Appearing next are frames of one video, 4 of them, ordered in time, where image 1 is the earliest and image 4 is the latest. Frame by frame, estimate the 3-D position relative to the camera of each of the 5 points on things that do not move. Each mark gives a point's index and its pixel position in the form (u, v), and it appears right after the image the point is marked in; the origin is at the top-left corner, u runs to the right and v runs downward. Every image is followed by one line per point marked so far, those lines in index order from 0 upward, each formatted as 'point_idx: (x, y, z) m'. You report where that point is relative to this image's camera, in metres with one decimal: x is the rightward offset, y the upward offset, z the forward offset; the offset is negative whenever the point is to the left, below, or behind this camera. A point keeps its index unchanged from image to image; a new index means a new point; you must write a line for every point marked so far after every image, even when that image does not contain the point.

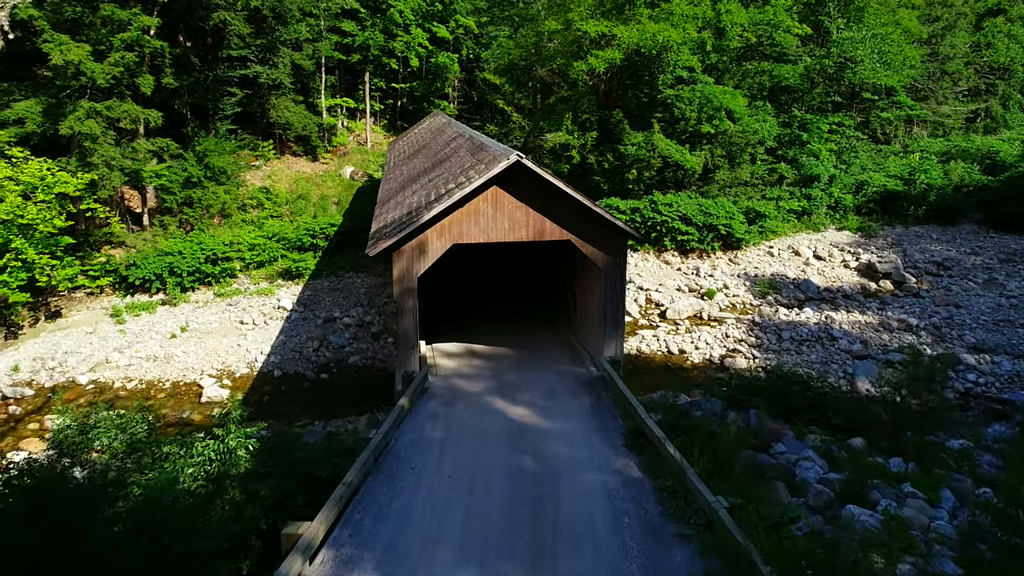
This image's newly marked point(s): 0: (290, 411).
0: (-4.0, -2.2, +12.7) m
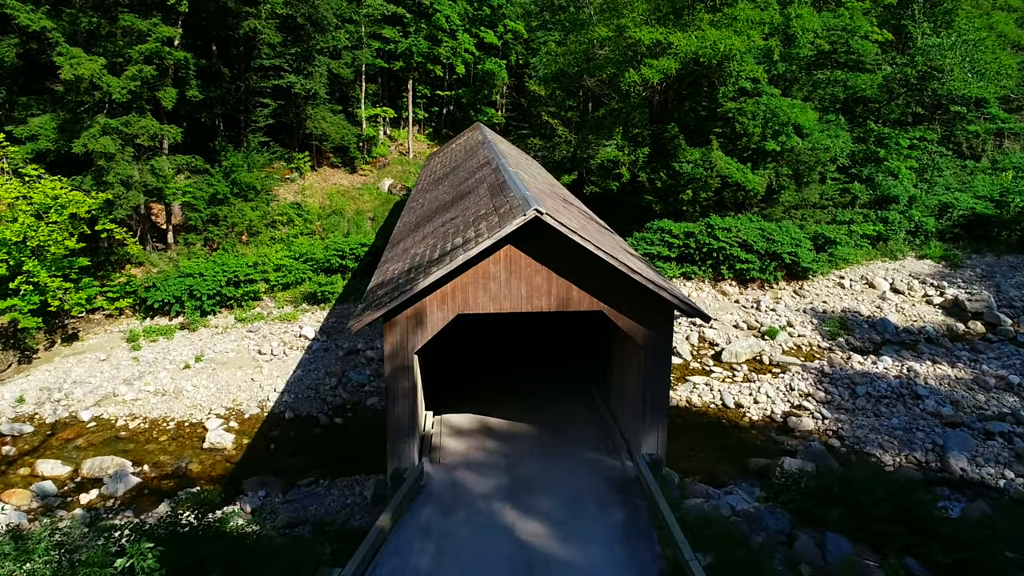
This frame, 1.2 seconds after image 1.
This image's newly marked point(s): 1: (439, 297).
0: (-3.5, -2.8, +11.4) m
1: (-0.7, -0.1, +6.3) m
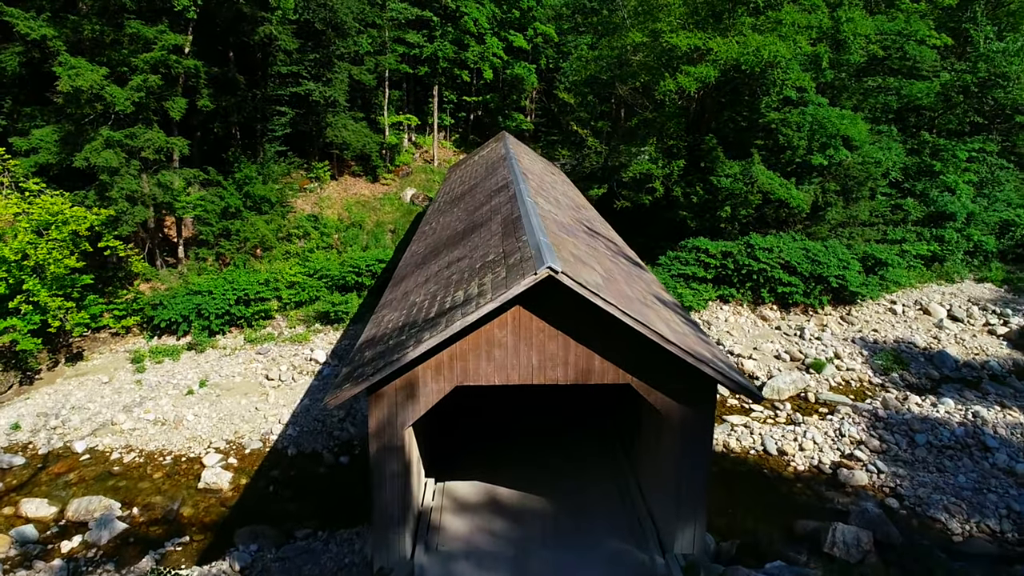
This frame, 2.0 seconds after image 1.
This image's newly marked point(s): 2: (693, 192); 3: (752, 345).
0: (-3.3, -3.3, +10.5) m
1: (-0.6, -0.6, +5.3) m
2: (+4.7, +2.5, +18.5) m
3: (+5.3, -1.3, +15.8) m
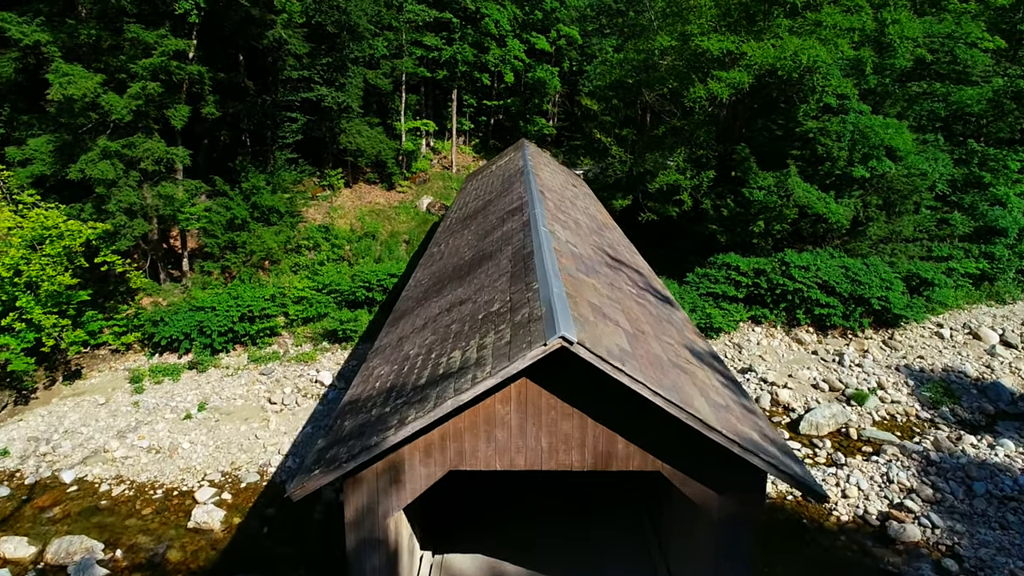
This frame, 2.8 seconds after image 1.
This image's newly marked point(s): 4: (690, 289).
0: (-3.1, -3.7, +9.7) m
1: (-0.6, -1.0, +4.4) m
2: (+5.2, +2.0, +17.4) m
3: (+5.7, -1.7, +14.7) m
4: (+4.2, 0.0, +16.9) m
